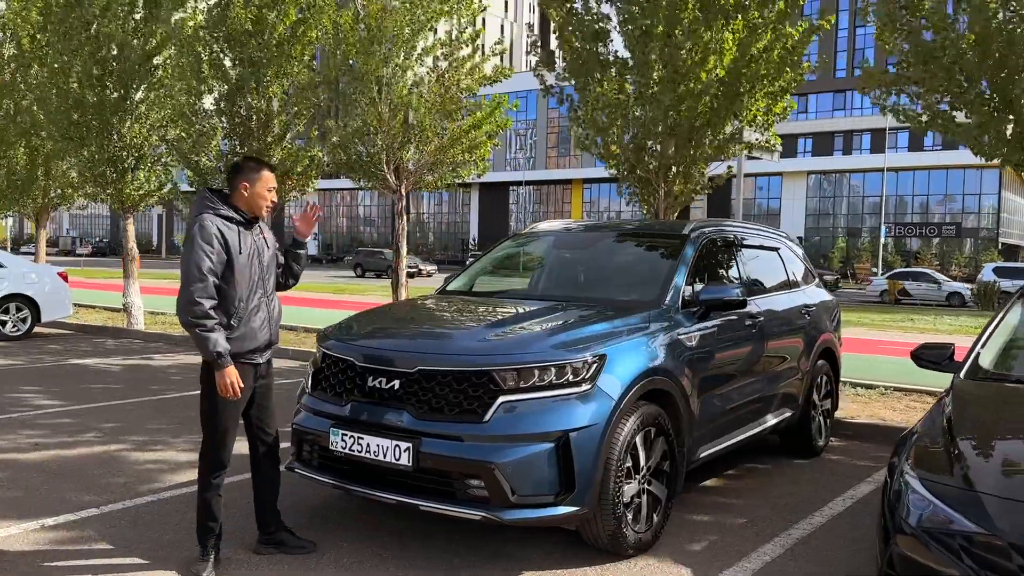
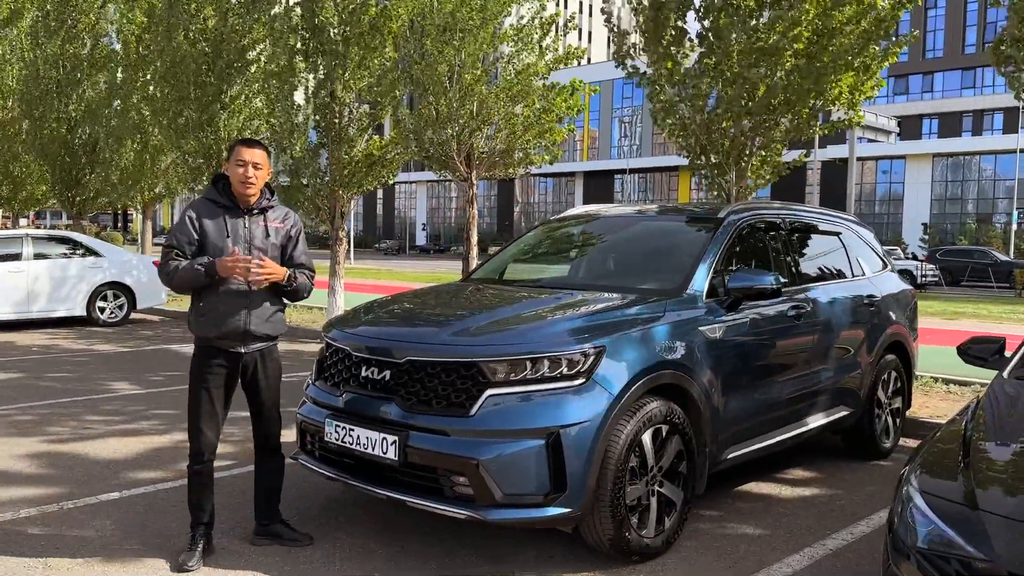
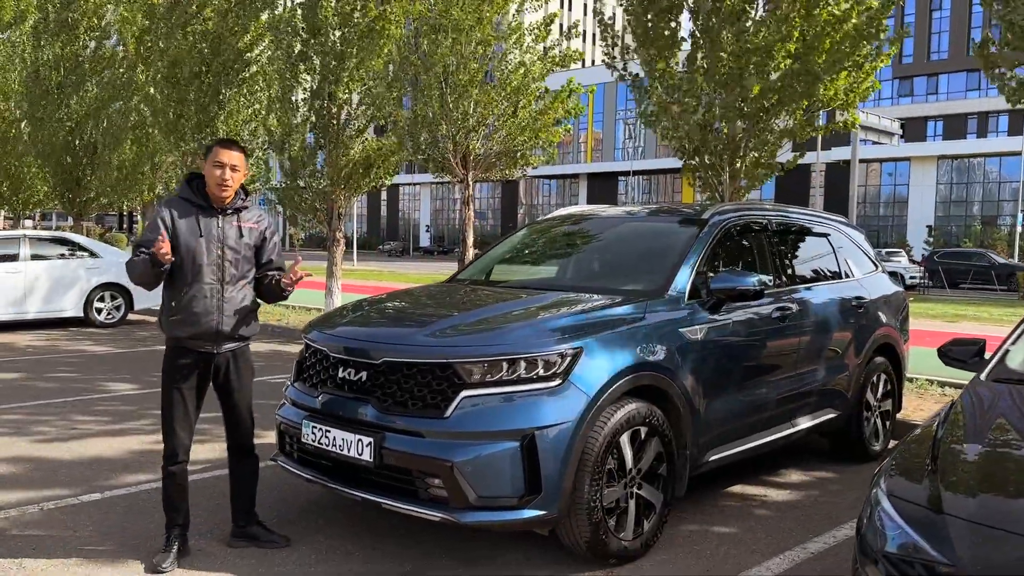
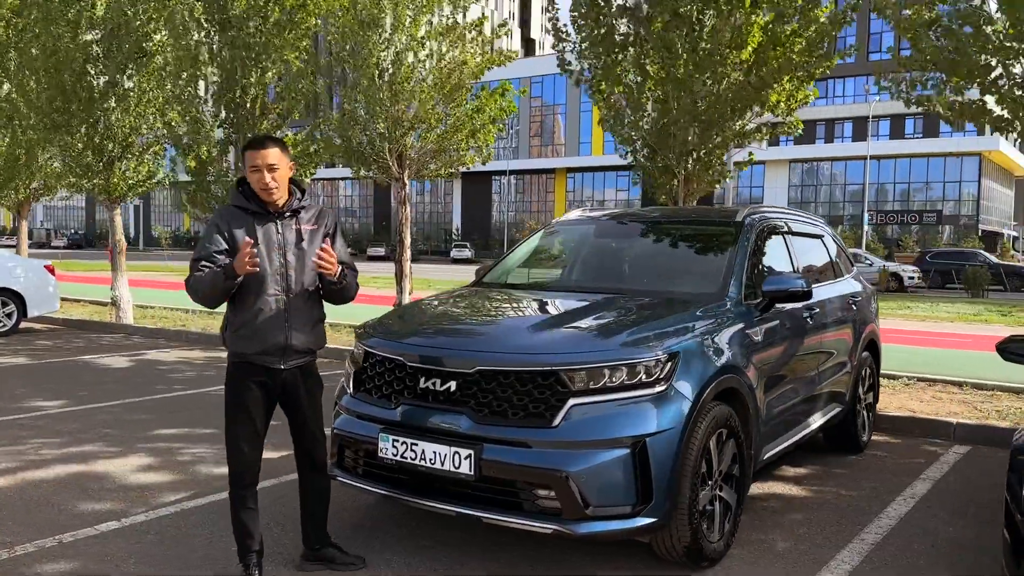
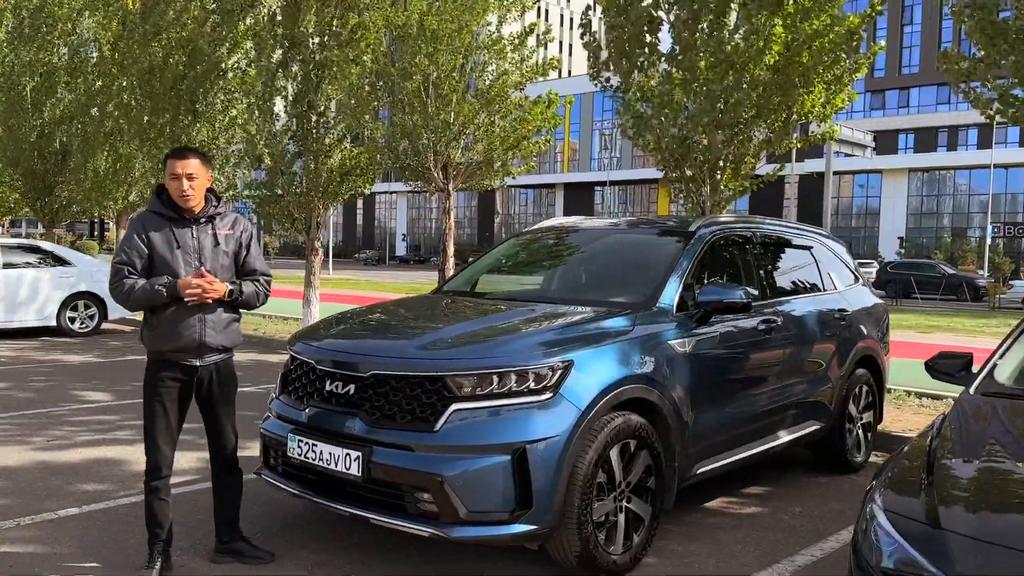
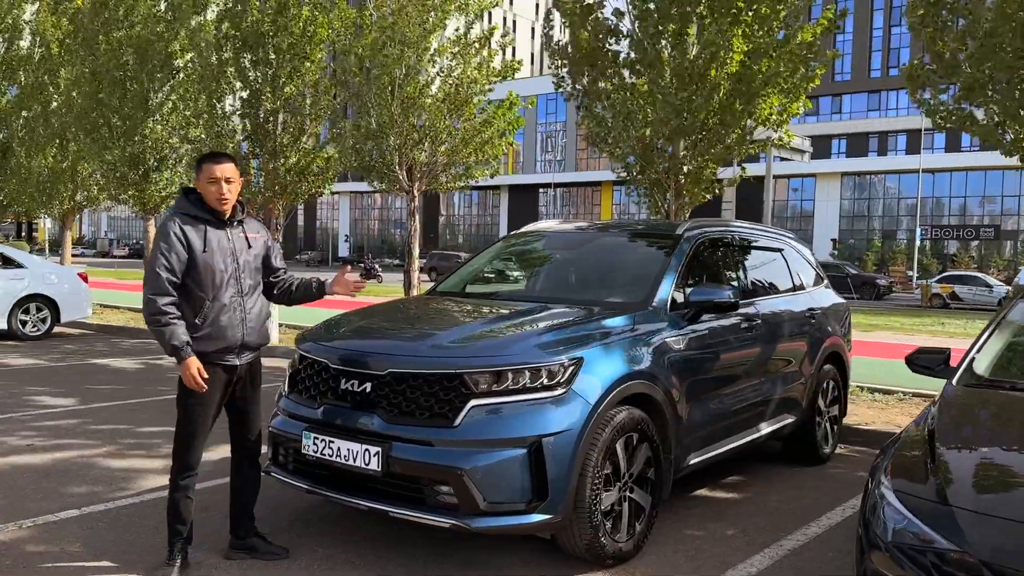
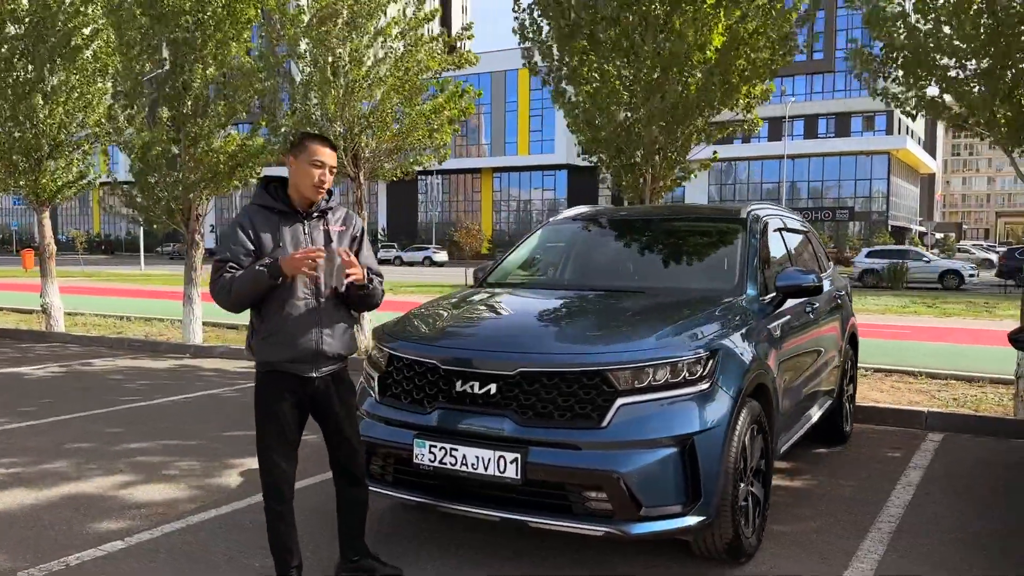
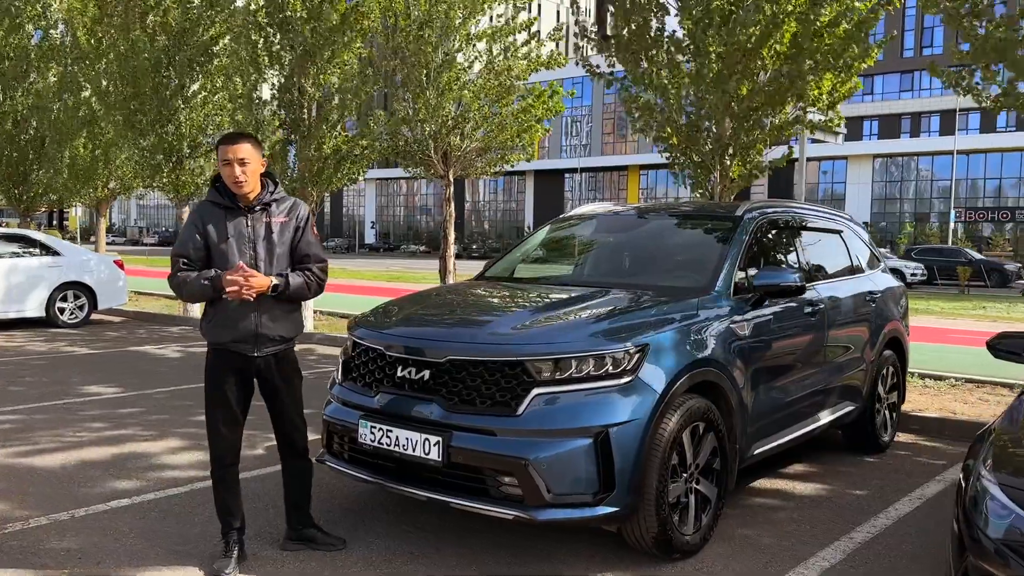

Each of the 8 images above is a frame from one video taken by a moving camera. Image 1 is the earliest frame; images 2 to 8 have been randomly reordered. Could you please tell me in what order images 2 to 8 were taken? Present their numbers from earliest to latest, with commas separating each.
6, 5, 3, 2, 8, 4, 7
